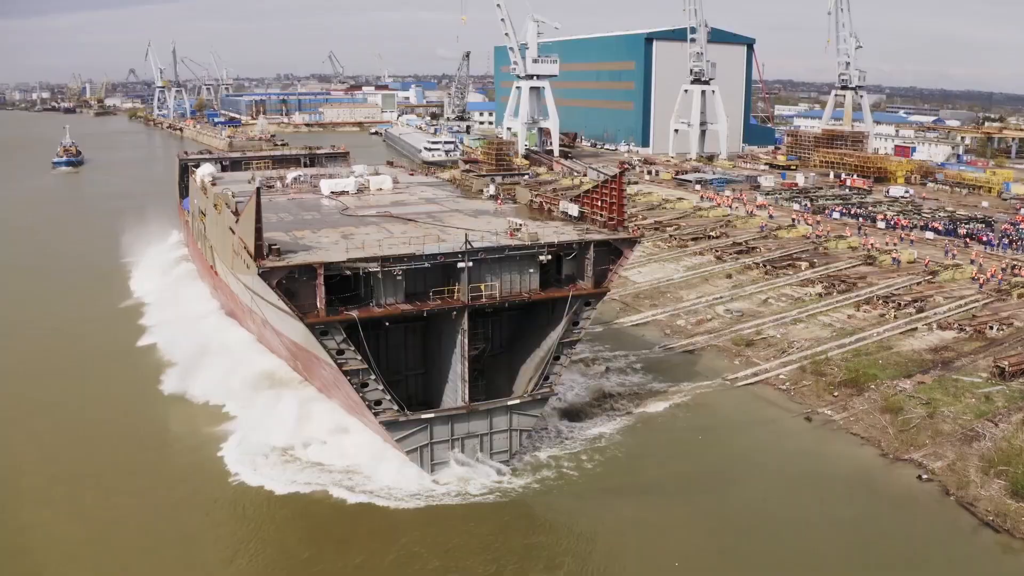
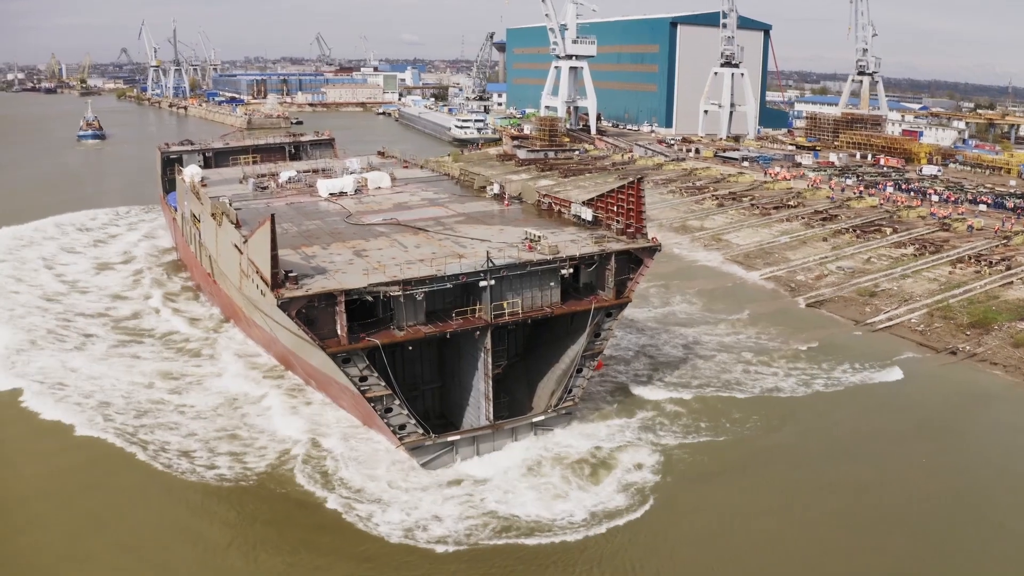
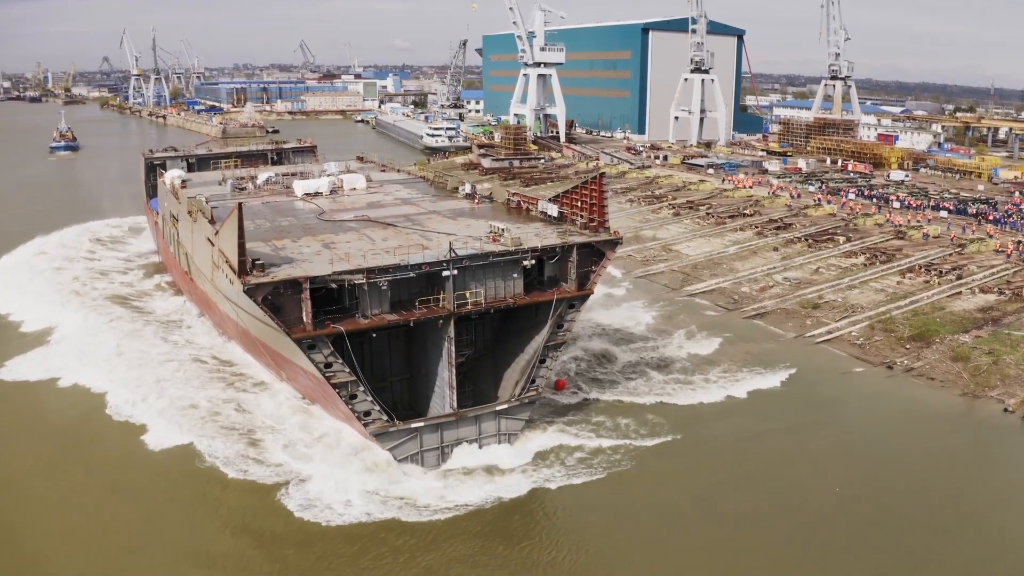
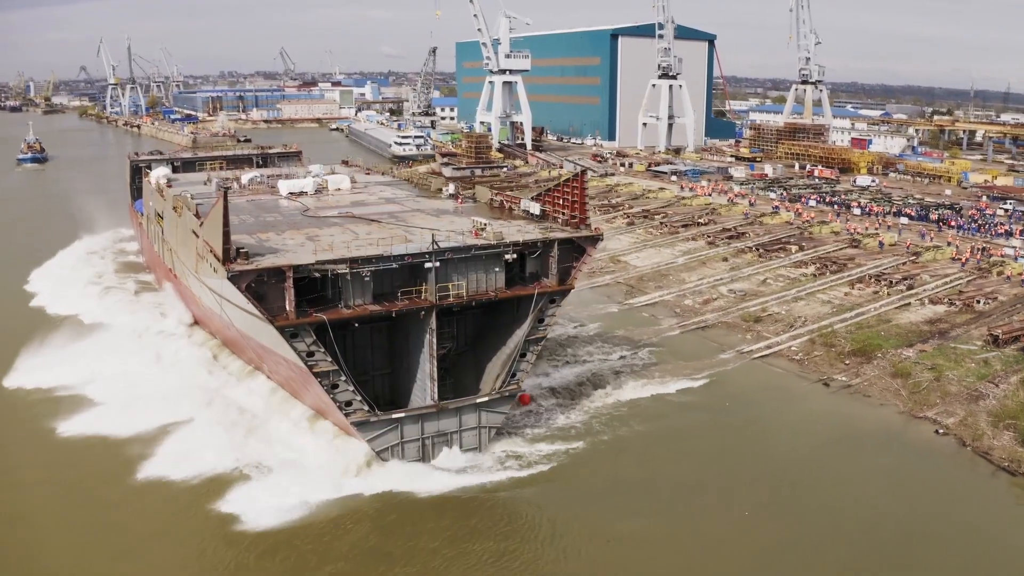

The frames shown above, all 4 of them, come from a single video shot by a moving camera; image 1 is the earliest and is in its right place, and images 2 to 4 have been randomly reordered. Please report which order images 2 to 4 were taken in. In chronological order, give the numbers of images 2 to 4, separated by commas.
4, 3, 2
